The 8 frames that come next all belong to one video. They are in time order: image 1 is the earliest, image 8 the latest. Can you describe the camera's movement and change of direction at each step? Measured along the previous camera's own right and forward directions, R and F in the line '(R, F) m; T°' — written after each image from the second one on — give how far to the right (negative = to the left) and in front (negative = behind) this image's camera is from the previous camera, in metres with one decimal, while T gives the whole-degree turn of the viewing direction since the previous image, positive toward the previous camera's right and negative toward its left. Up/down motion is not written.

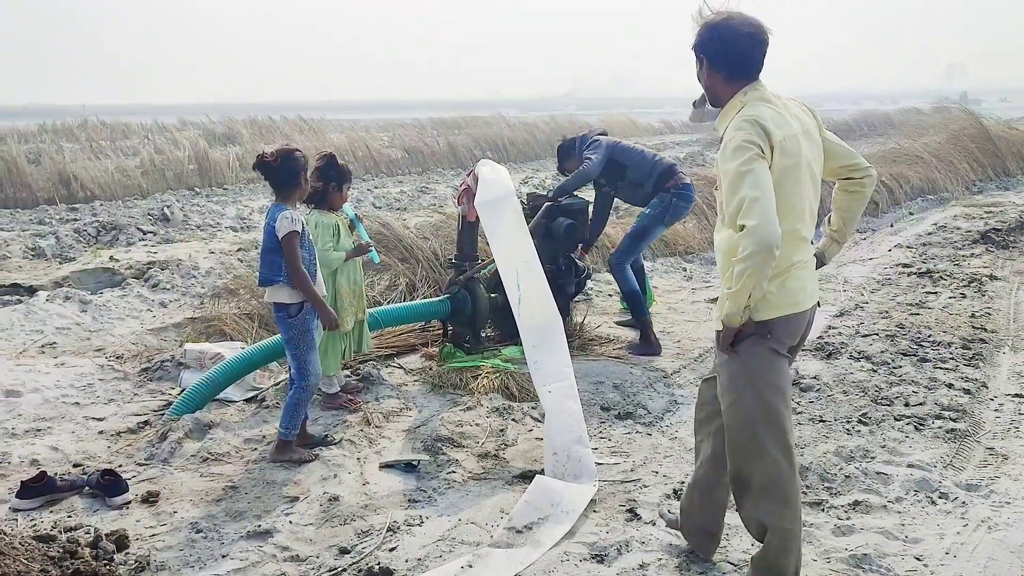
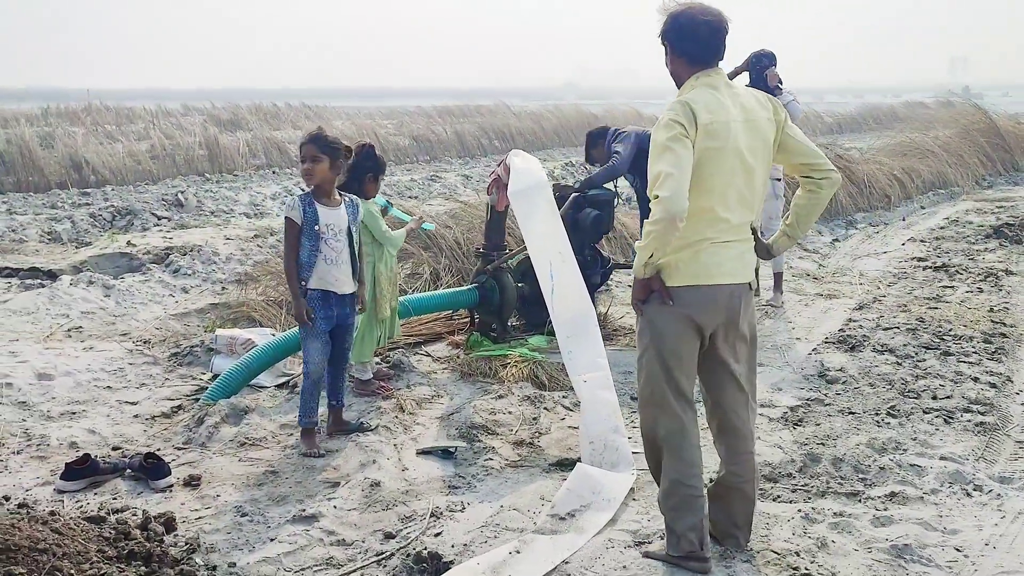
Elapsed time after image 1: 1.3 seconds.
(-0.2, 0.0) m; 0°
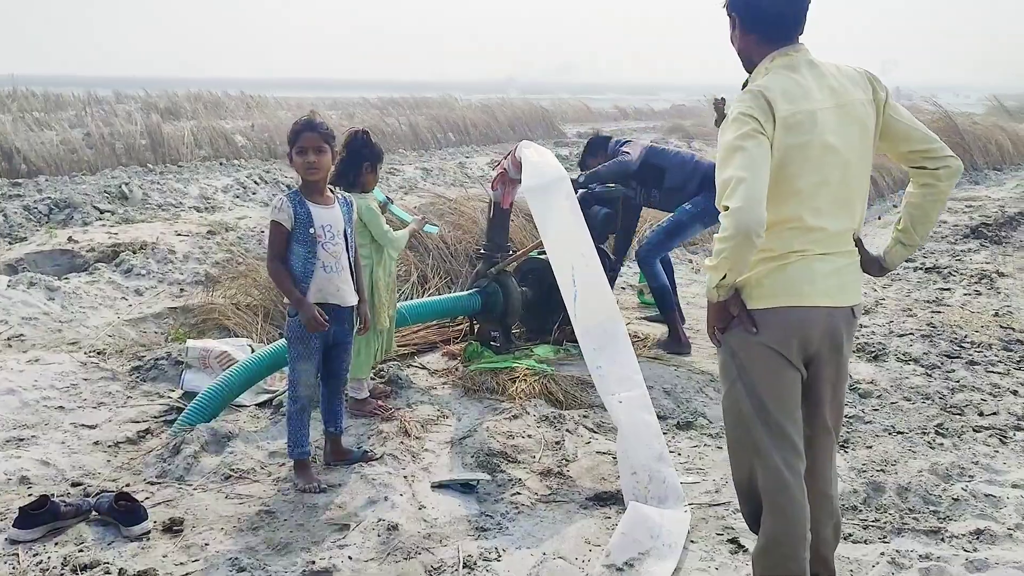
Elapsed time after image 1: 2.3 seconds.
(-0.4, +0.5) m; +4°
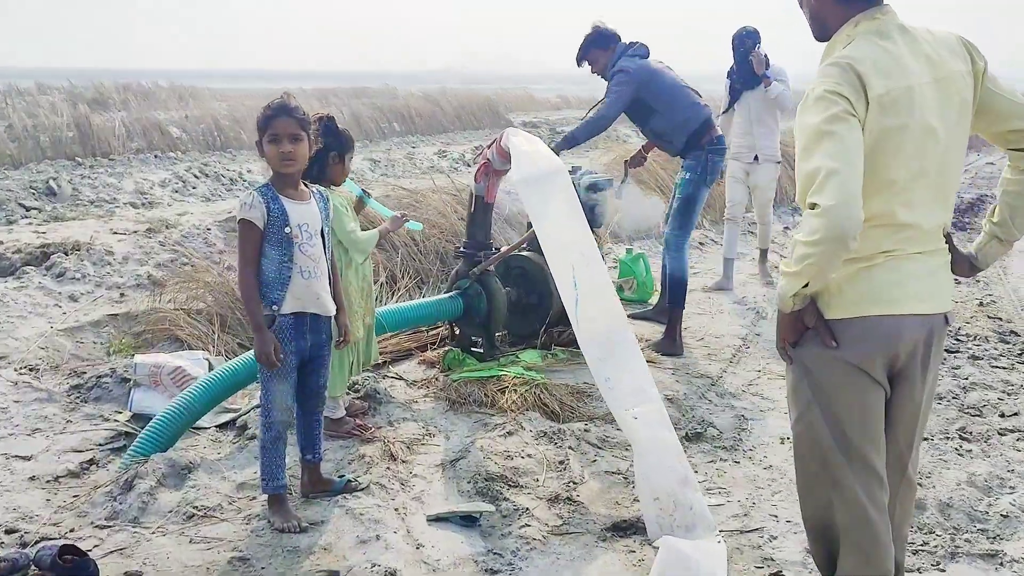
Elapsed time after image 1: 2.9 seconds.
(-0.2, +0.4) m; +4°
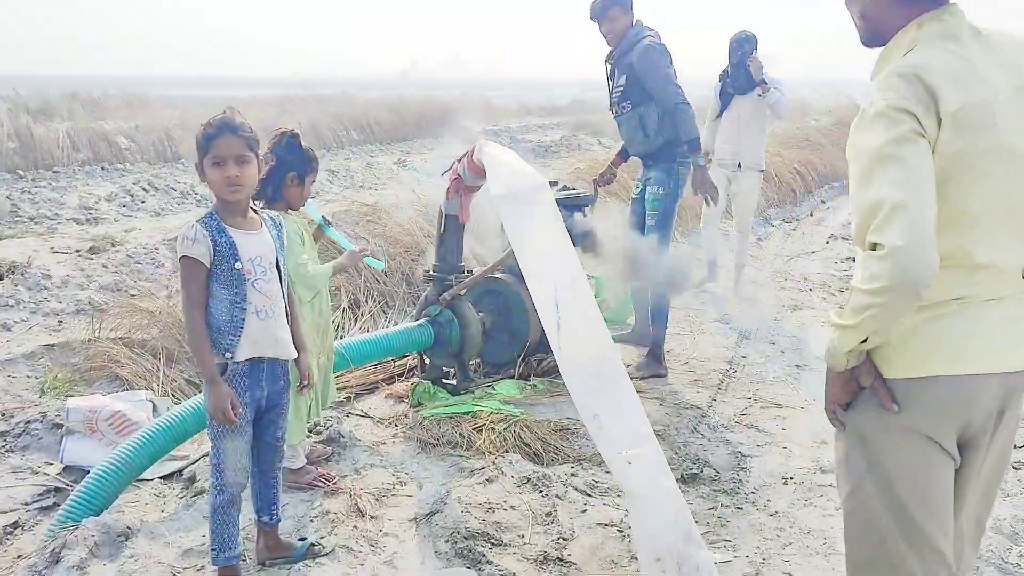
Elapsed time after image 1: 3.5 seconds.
(-0.1, +0.3) m; +3°
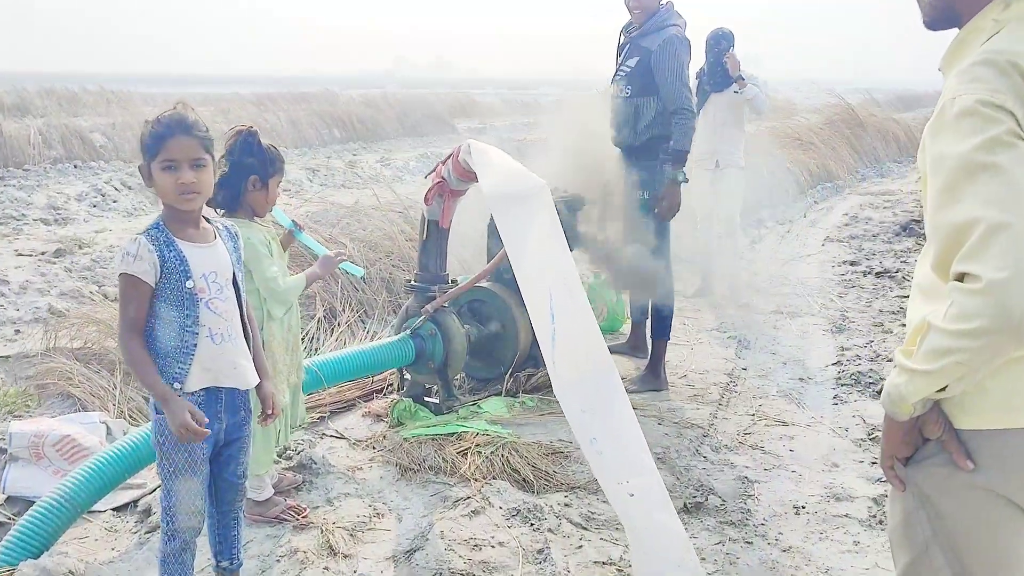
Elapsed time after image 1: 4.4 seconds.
(0.0, +0.3) m; +1°
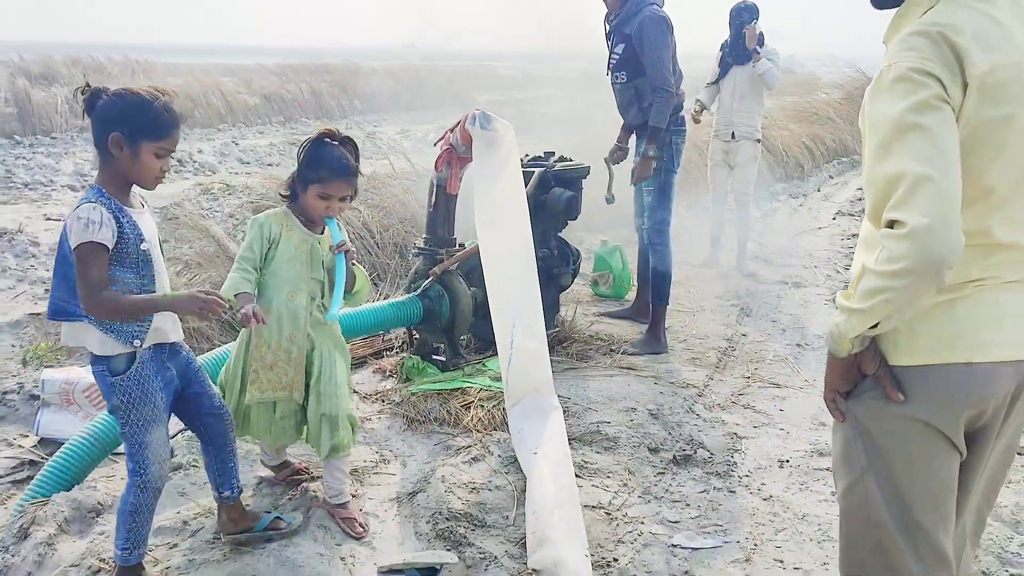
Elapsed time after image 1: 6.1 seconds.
(+0.1, -0.2) m; -1°
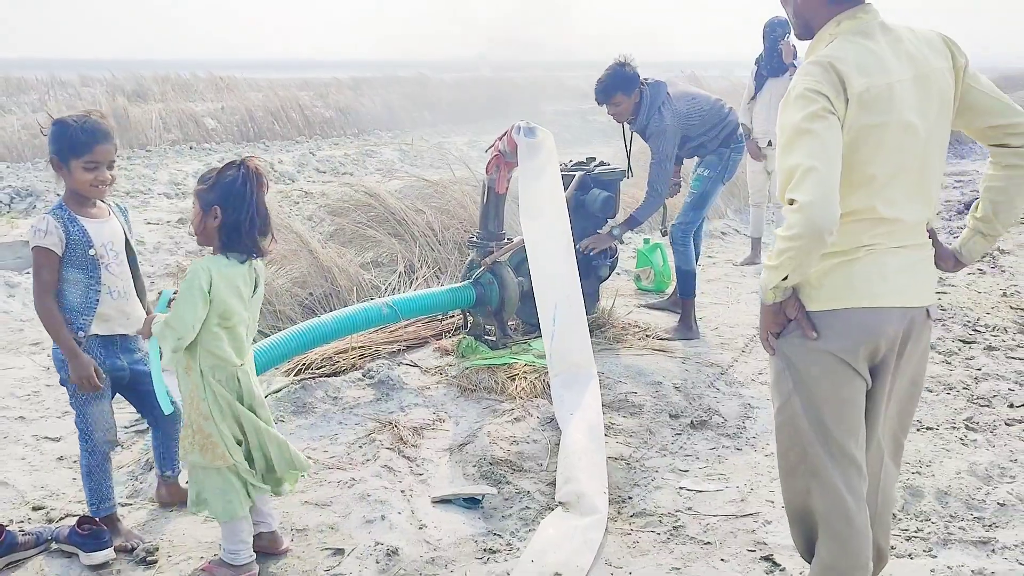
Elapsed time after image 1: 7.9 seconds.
(+0.1, -0.5) m; -5°
